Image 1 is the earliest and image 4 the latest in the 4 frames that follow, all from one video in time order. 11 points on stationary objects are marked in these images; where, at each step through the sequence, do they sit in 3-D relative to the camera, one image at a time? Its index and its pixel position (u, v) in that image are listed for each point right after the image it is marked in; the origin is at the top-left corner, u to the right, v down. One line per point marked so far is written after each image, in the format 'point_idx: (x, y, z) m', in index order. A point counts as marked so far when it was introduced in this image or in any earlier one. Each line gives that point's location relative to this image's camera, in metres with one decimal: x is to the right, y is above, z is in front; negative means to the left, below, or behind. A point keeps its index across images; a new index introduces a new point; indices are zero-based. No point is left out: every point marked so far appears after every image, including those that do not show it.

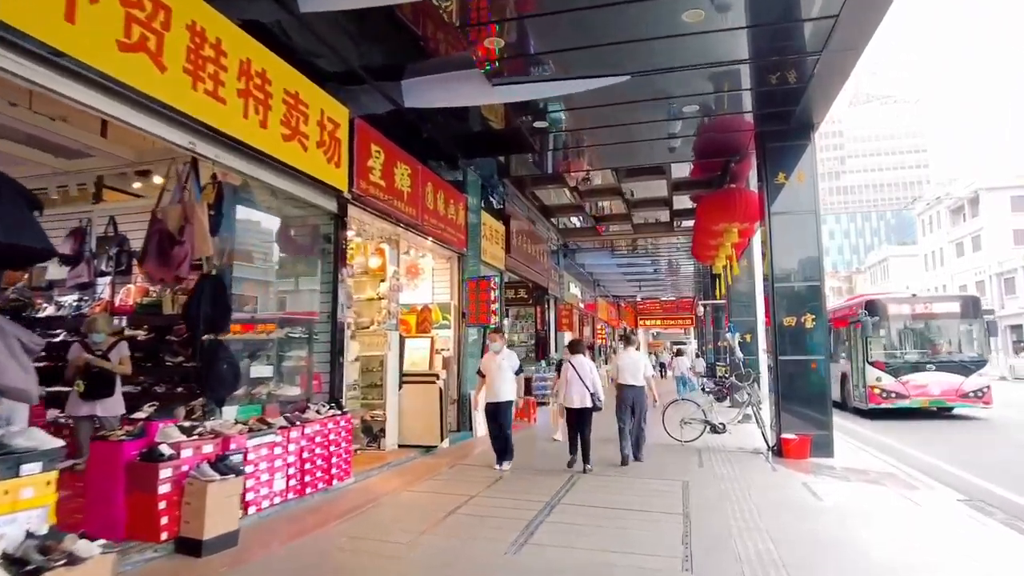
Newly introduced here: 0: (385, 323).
0: (-1.2, -0.3, +6.3) m
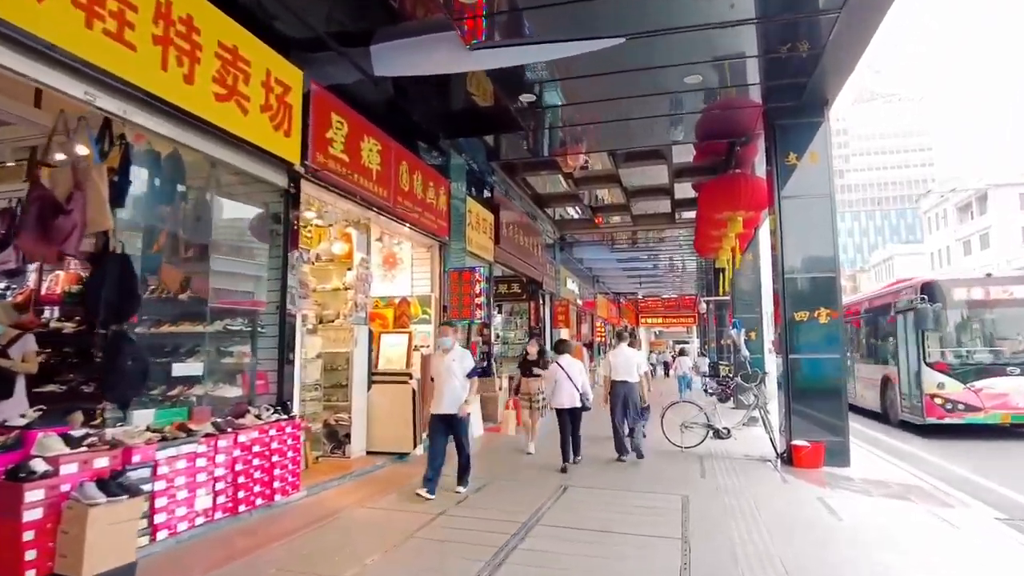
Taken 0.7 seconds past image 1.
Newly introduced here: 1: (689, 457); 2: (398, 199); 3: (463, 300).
0: (-1.4, -0.2, +5.7) m
1: (+1.7, -1.7, +6.5) m
2: (-1.1, +0.8, +6.0) m
3: (-0.6, -0.1, +7.3) m
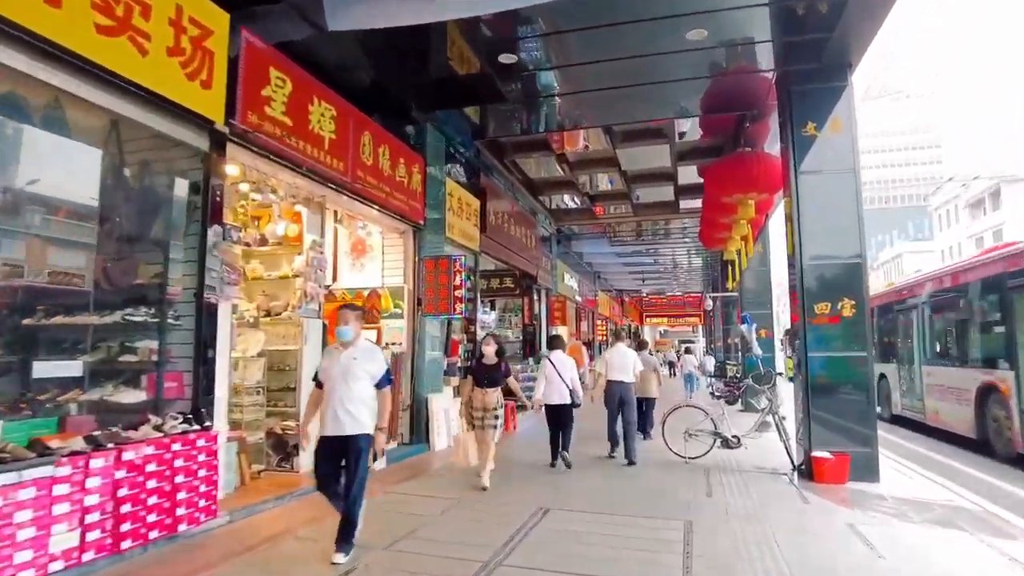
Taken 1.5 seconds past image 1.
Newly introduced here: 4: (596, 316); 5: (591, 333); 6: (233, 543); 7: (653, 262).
0: (-1.6, -0.2, +4.9) m
1: (+1.6, -1.6, +5.7) m
2: (-1.3, +0.9, +5.3) m
3: (-0.7, 0.0, +6.5) m
4: (+2.5, -0.8, +19.8) m
5: (+2.3, -1.3, +19.1) m
6: (-1.4, -1.3, +3.3) m
7: (+4.0, +0.7, +18.6) m
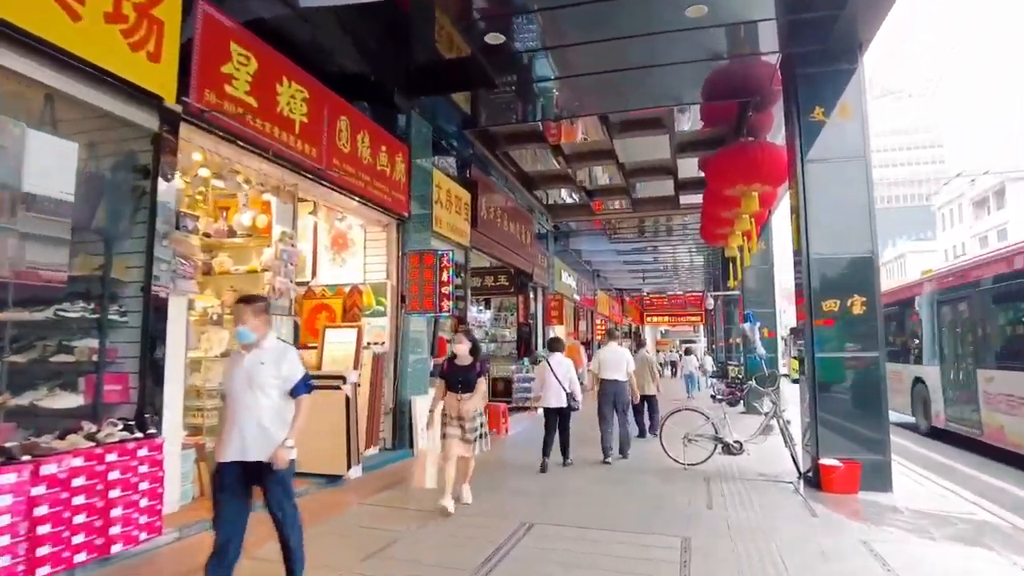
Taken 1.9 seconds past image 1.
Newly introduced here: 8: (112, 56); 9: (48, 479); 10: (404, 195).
0: (-1.7, -0.1, +4.6) m
1: (+1.5, -1.5, +5.4) m
2: (-1.4, +1.0, +4.9) m
3: (-0.8, 0.0, +6.2) m
4: (+2.4, -0.8, +19.5) m
5: (+2.2, -1.3, +18.7) m
6: (-1.5, -1.3, +3.0) m
7: (+3.9, +0.8, +18.2) m
8: (-1.9, +1.1, +3.1) m
9: (-1.8, -0.8, +2.7) m
10: (-1.0, +0.9, +6.2) m
